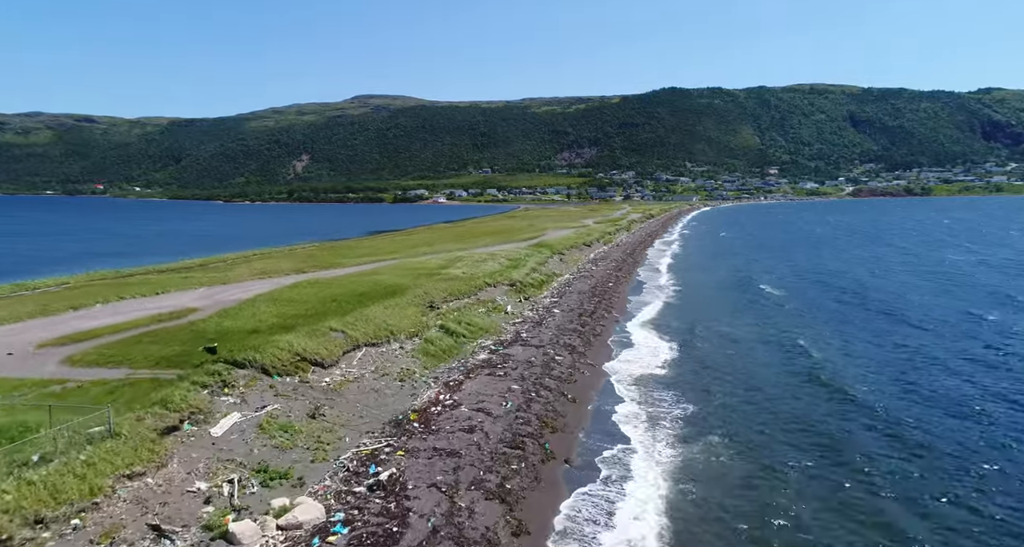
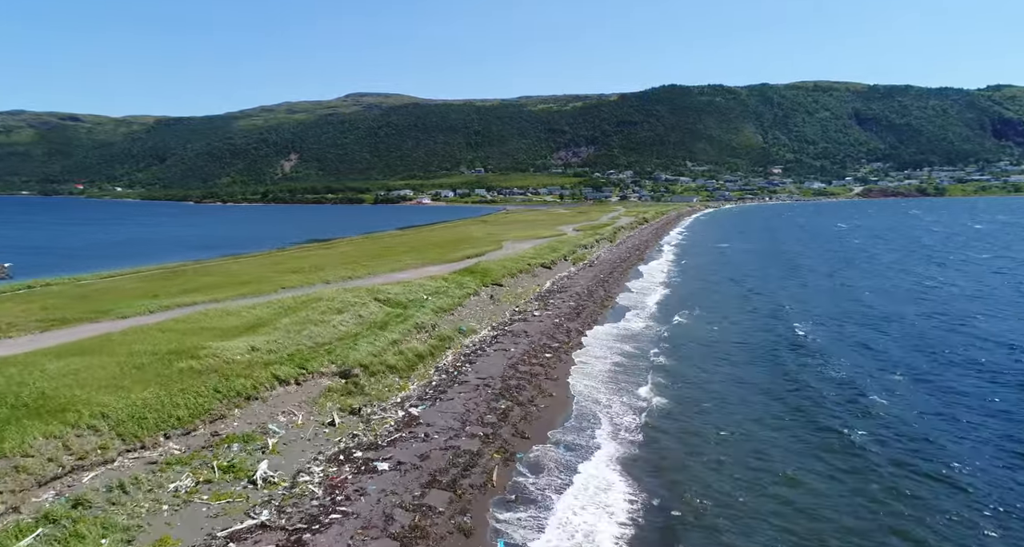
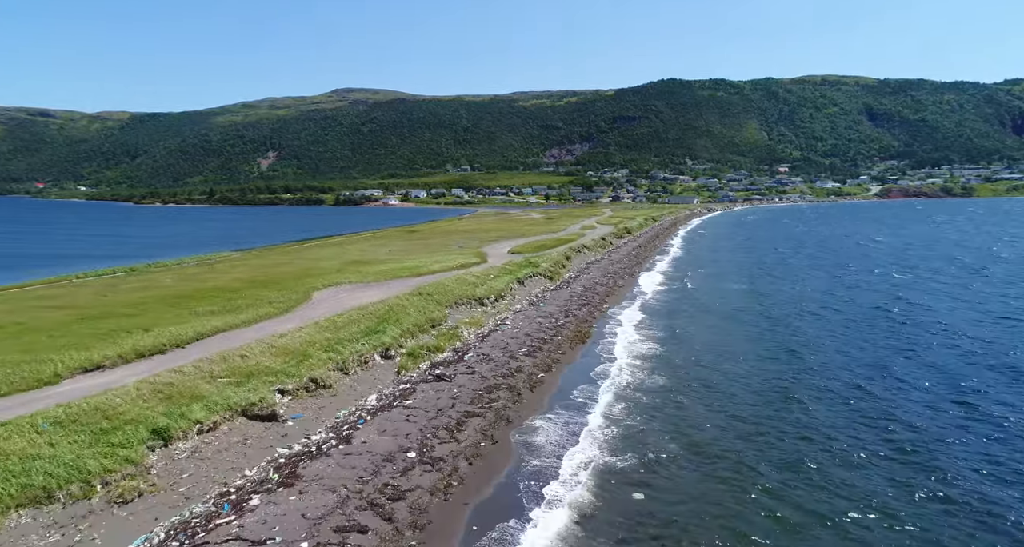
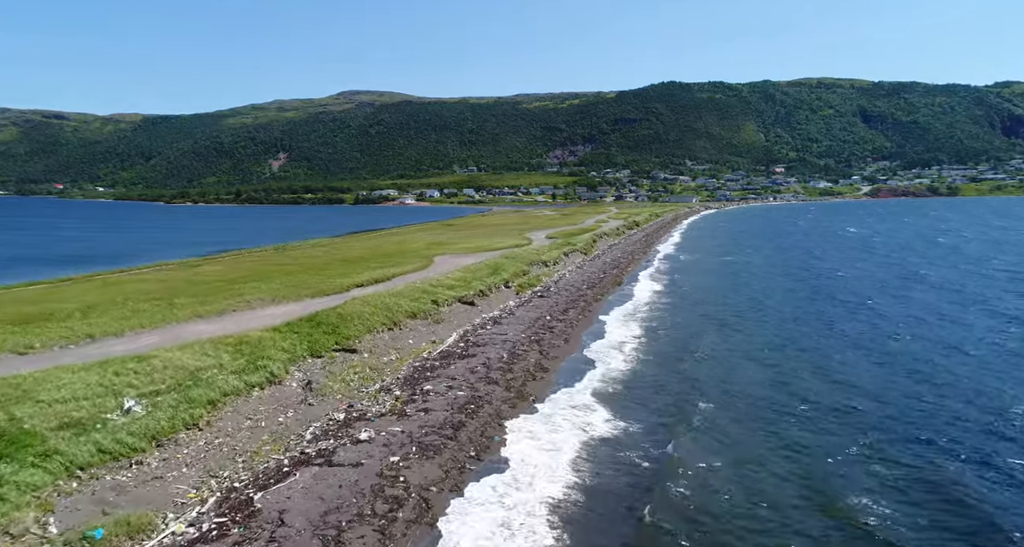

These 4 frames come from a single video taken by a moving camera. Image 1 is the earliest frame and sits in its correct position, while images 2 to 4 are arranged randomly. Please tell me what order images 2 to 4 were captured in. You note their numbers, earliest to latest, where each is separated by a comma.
2, 4, 3
